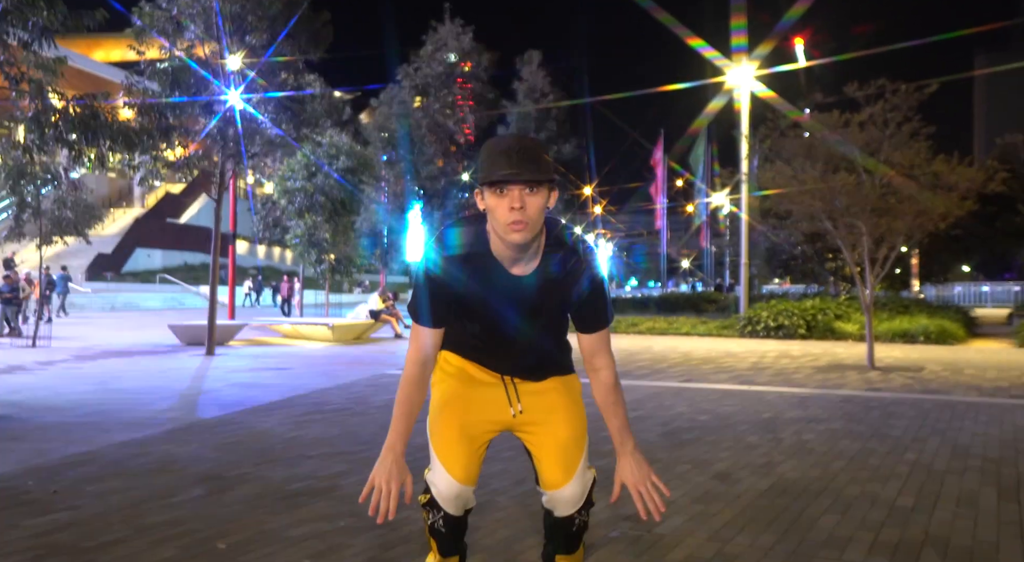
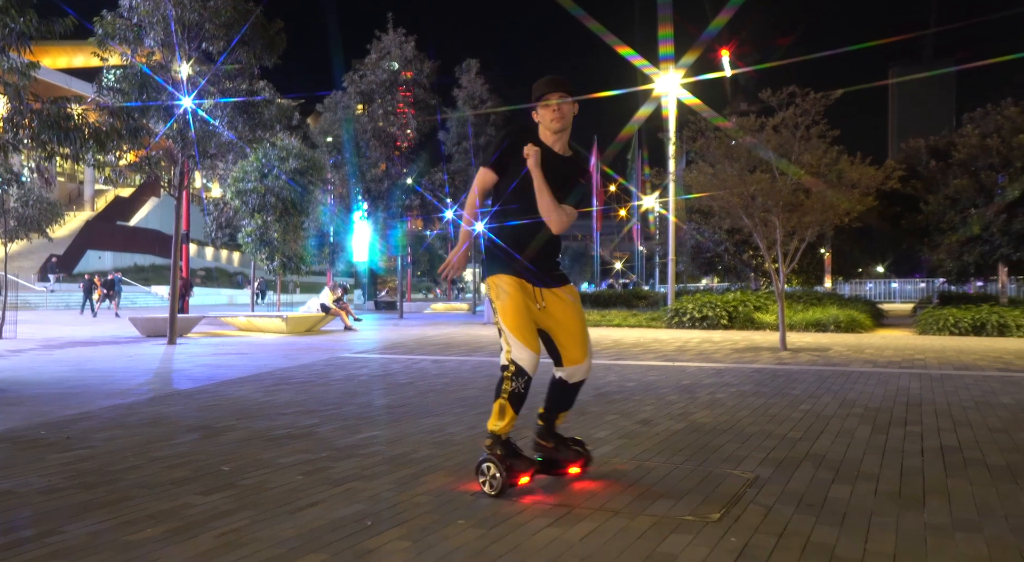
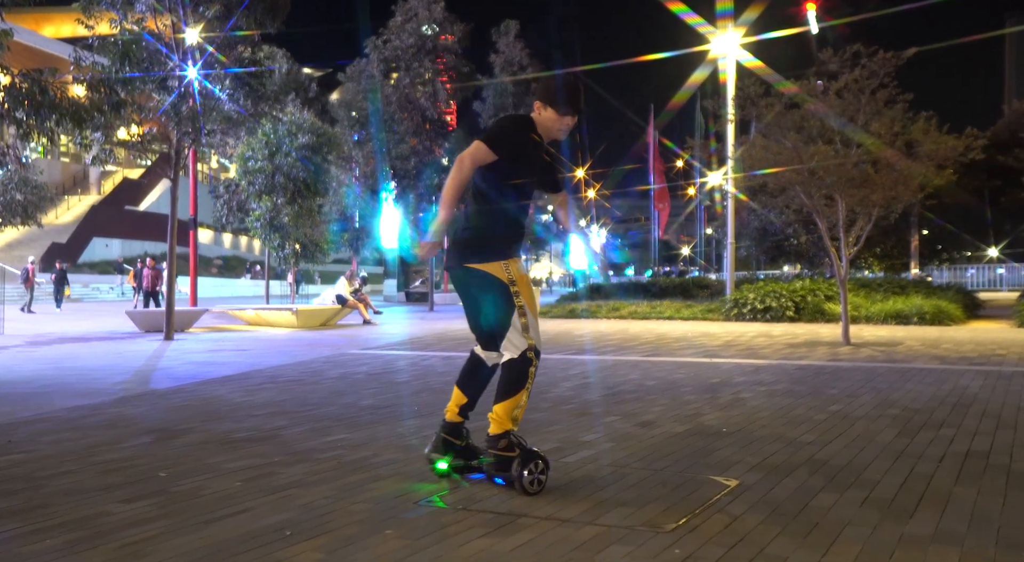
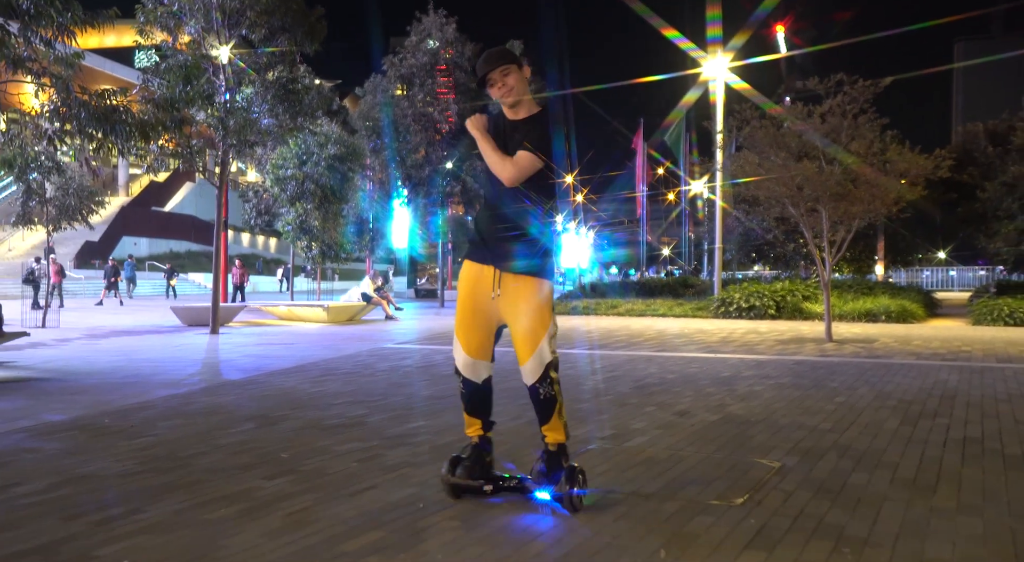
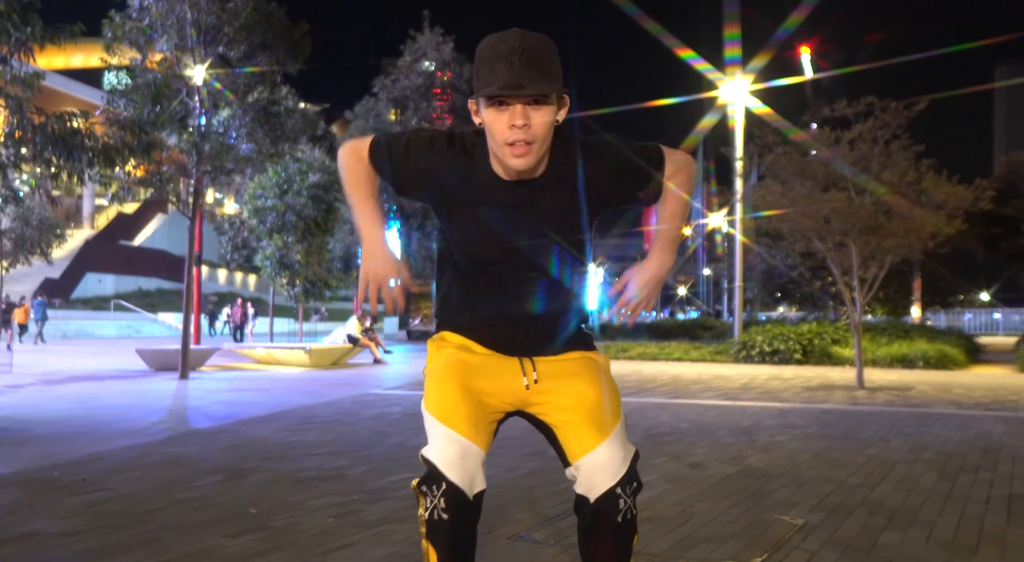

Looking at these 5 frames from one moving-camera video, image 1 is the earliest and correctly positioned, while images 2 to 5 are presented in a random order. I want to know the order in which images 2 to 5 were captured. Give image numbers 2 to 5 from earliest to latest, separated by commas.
5, 4, 2, 3
